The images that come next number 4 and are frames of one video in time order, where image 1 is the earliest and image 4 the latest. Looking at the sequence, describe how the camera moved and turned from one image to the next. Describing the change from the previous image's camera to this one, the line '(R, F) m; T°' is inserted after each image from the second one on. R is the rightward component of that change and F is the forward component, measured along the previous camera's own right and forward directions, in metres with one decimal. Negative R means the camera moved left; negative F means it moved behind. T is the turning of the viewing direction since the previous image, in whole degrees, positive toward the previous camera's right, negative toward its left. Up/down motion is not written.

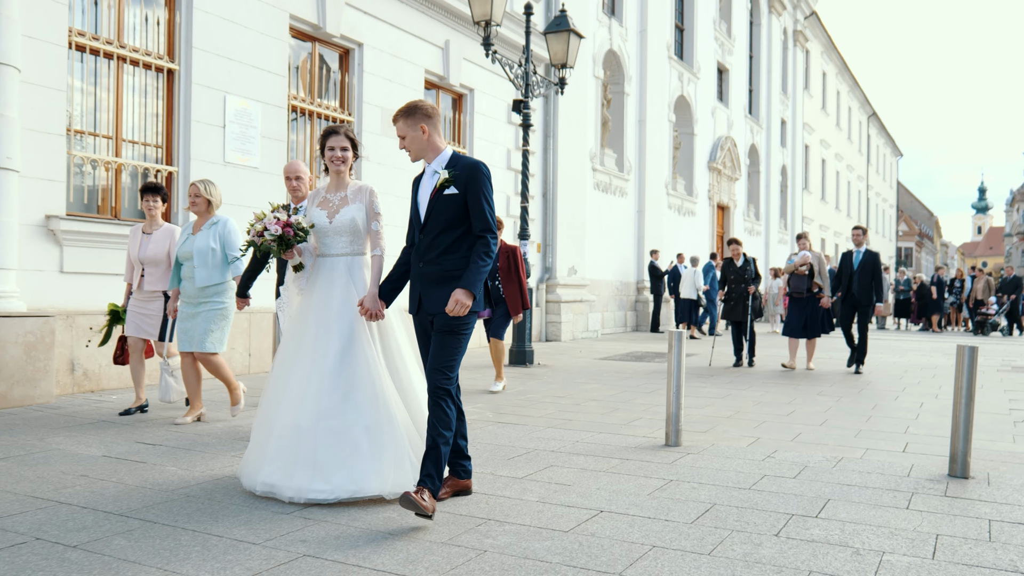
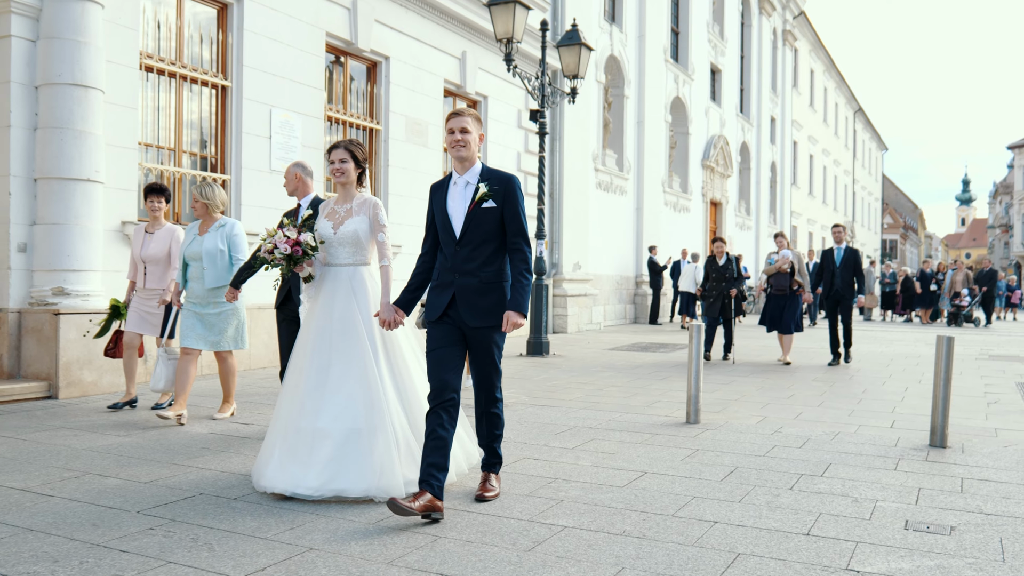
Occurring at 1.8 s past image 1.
(-0.4, -0.8) m; +1°
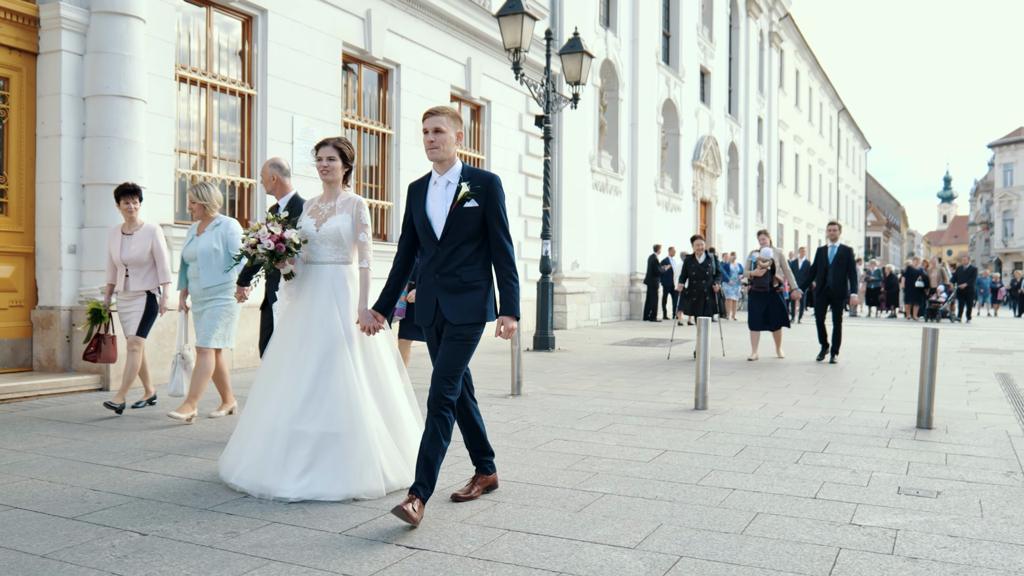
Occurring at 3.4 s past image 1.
(-0.3, -0.5) m; +1°
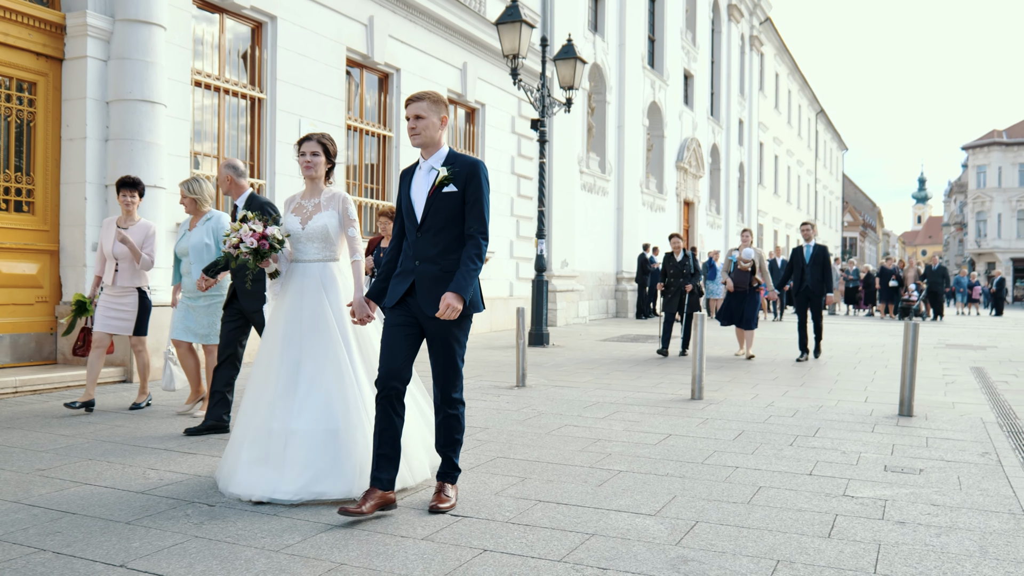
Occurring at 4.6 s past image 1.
(-0.2, -0.4) m; +1°
